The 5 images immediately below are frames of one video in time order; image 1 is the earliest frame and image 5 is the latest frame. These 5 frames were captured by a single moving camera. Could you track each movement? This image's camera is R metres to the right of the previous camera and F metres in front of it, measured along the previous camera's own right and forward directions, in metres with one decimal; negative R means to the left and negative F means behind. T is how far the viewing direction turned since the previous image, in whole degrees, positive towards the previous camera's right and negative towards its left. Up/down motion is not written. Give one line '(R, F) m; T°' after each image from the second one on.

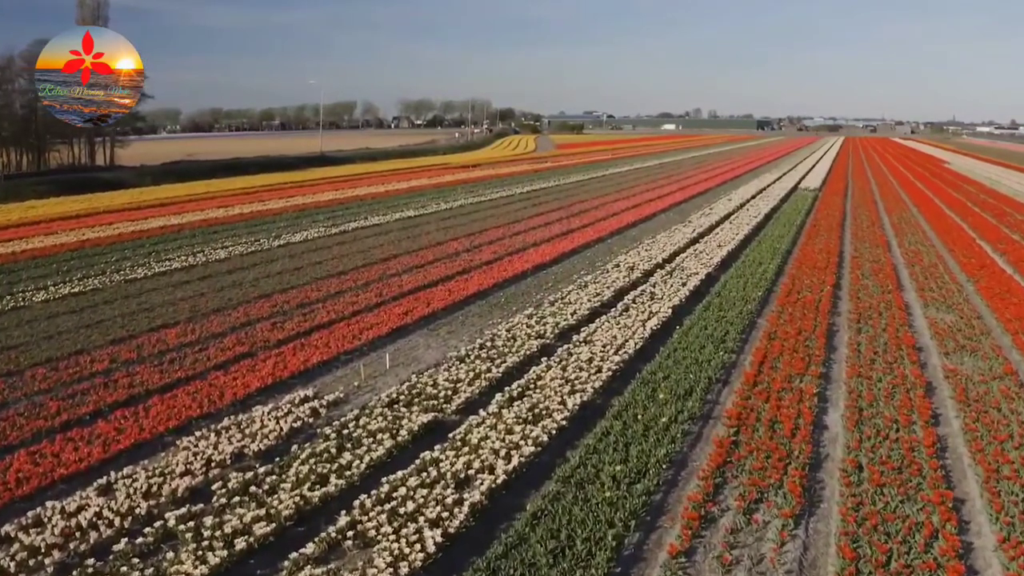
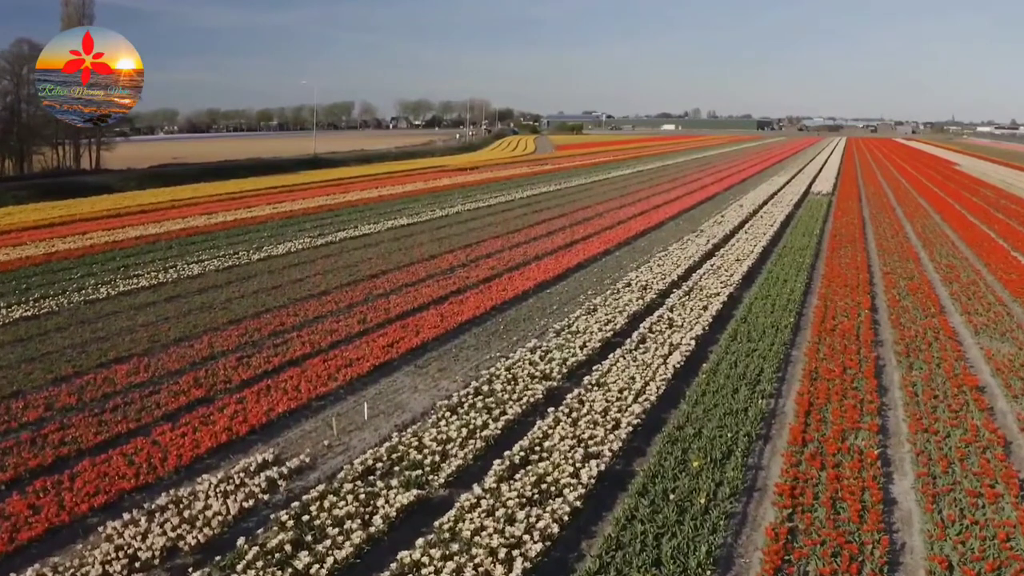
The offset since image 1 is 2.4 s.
(0.0, +1.5) m; 0°
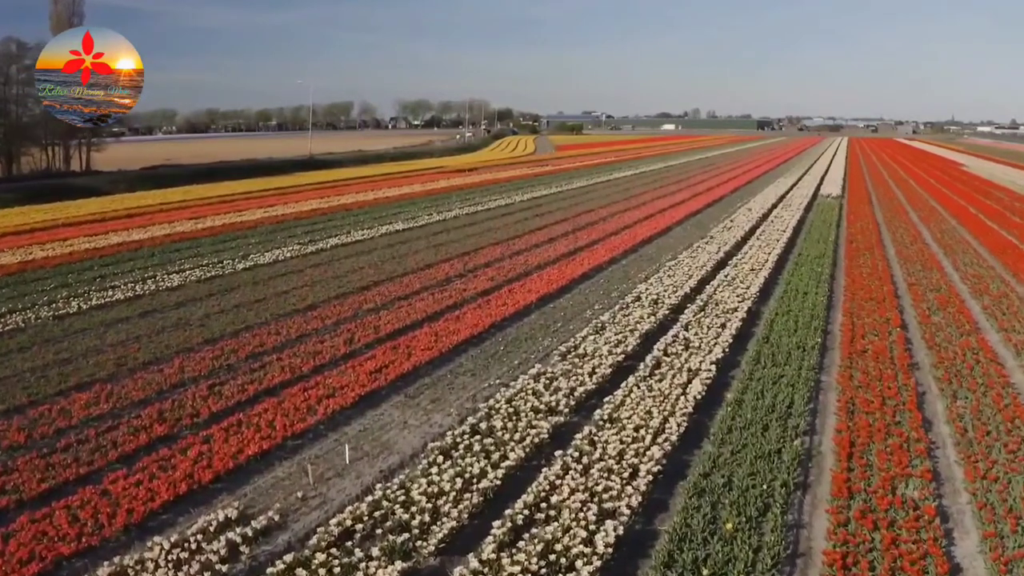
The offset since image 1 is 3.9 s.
(0.0, +1.0) m; 0°
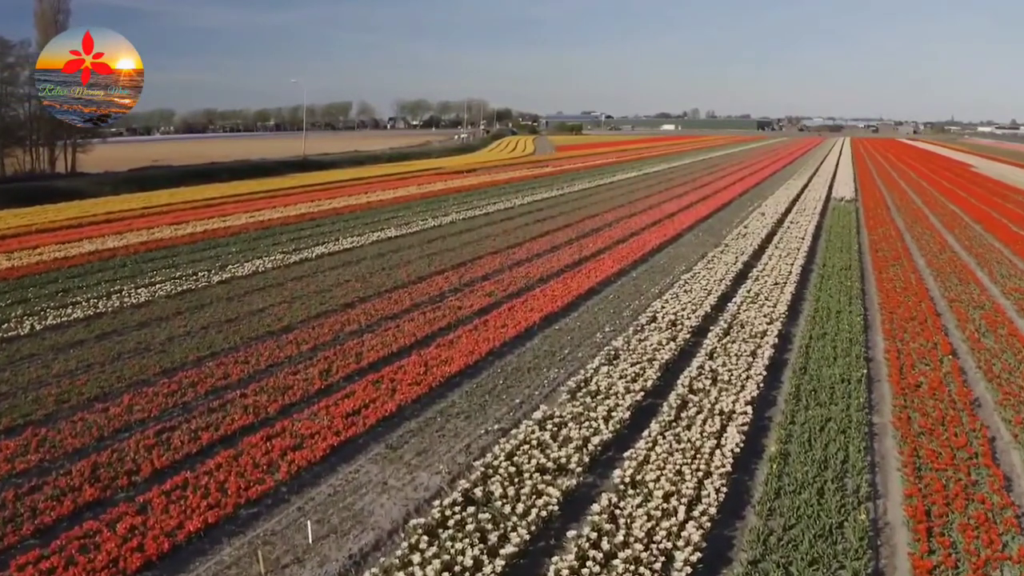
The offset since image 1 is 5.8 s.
(0.0, +1.3) m; 0°
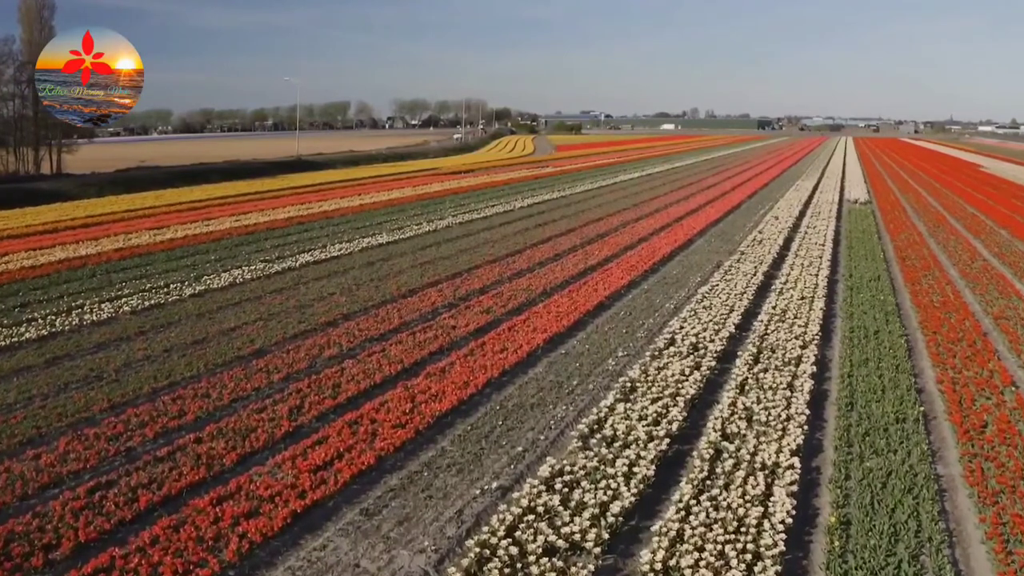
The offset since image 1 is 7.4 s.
(0.0, +1.3) m; 0°
